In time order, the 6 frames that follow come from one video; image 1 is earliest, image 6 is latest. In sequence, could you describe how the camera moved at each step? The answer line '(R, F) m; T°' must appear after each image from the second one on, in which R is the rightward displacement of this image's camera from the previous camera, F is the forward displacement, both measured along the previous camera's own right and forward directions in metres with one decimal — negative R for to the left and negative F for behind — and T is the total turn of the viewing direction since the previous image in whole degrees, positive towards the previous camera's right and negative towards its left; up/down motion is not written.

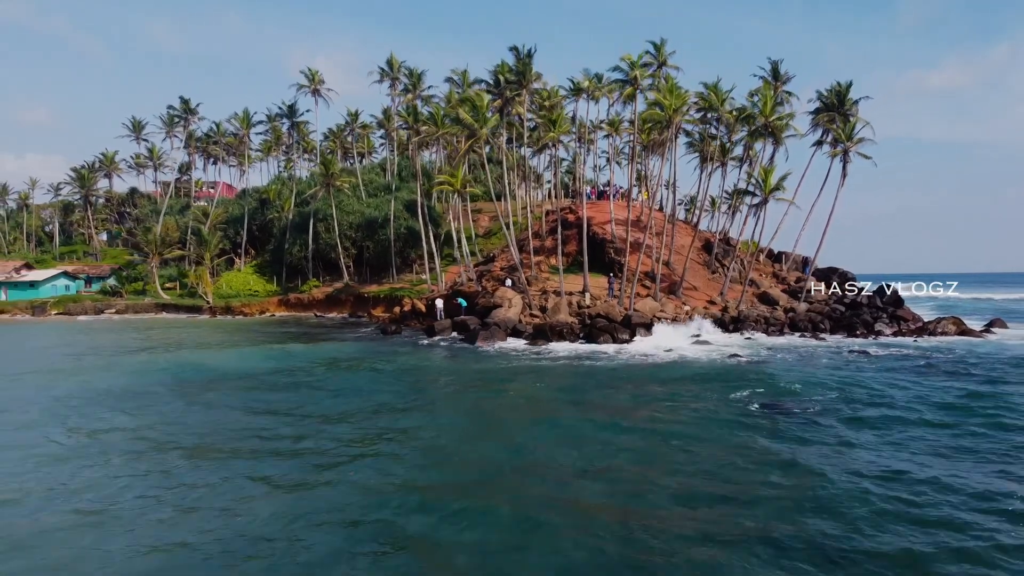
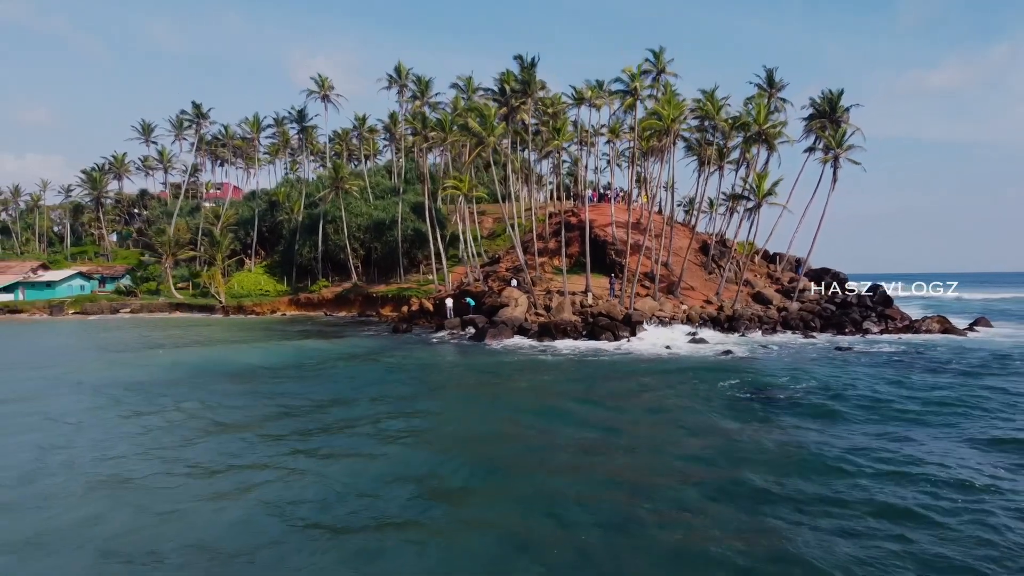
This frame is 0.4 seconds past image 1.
(-0.3, -1.5) m; 0°
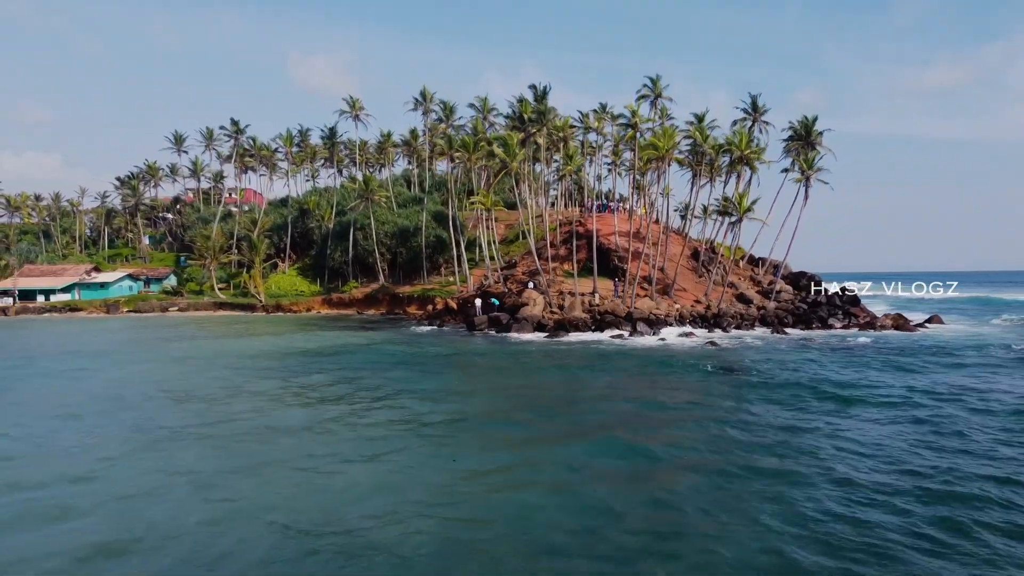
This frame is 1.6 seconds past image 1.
(-1.2, -5.7) m; 0°
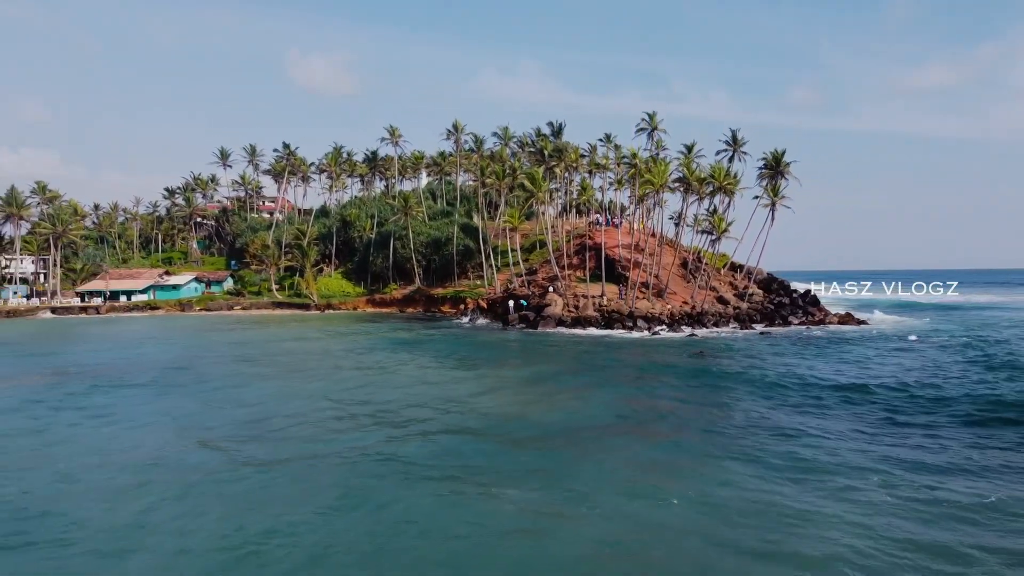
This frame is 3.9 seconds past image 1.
(-2.1, -9.7) m; 0°
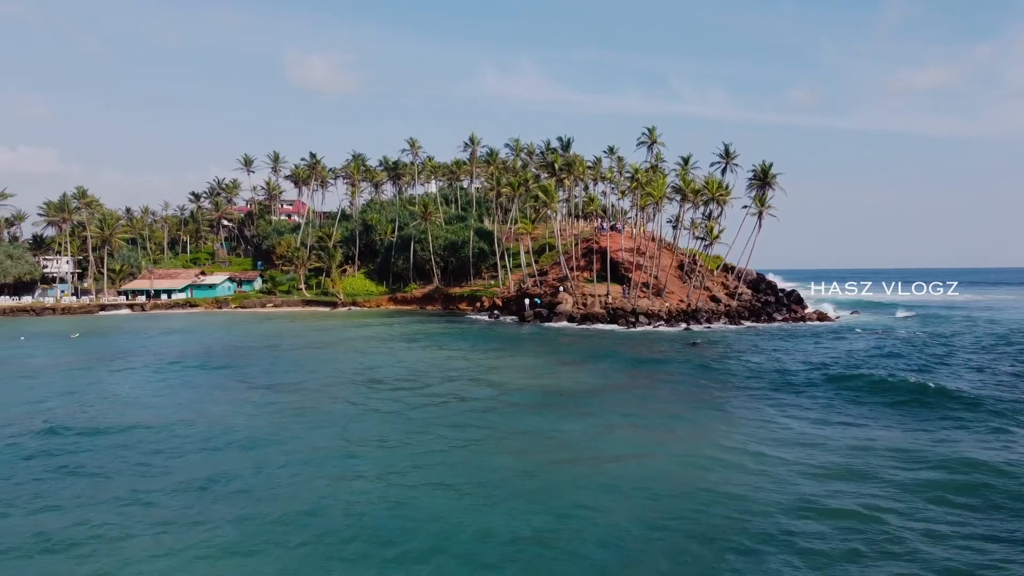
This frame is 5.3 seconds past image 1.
(-1.4, -5.8) m; 0°
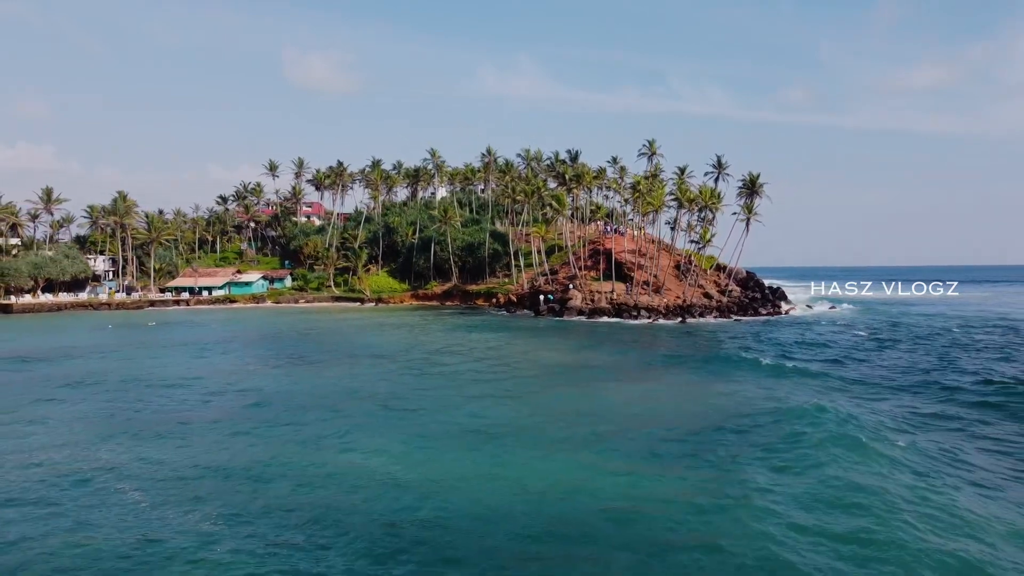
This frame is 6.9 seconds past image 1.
(-1.7, -6.9) m; 0°
